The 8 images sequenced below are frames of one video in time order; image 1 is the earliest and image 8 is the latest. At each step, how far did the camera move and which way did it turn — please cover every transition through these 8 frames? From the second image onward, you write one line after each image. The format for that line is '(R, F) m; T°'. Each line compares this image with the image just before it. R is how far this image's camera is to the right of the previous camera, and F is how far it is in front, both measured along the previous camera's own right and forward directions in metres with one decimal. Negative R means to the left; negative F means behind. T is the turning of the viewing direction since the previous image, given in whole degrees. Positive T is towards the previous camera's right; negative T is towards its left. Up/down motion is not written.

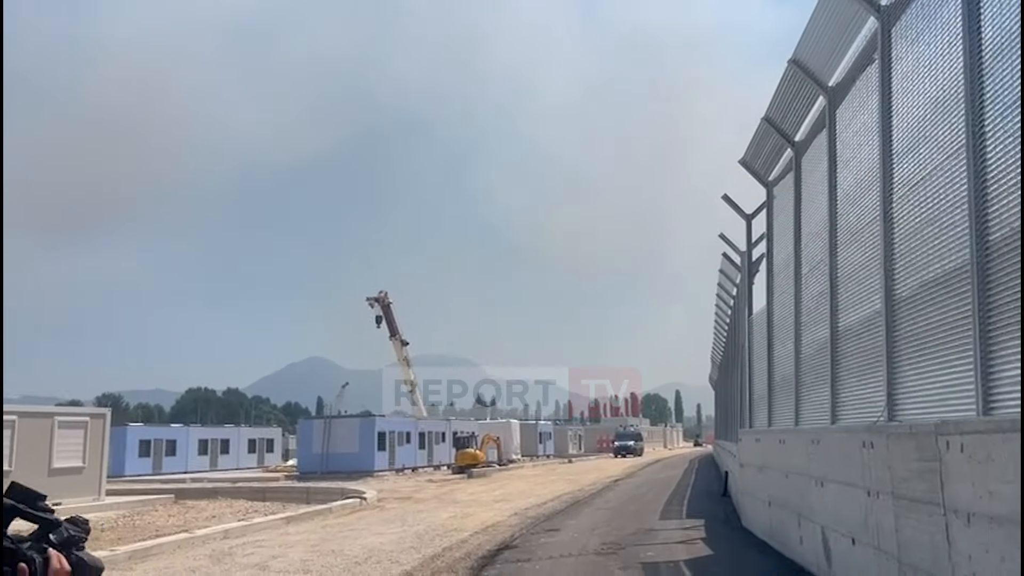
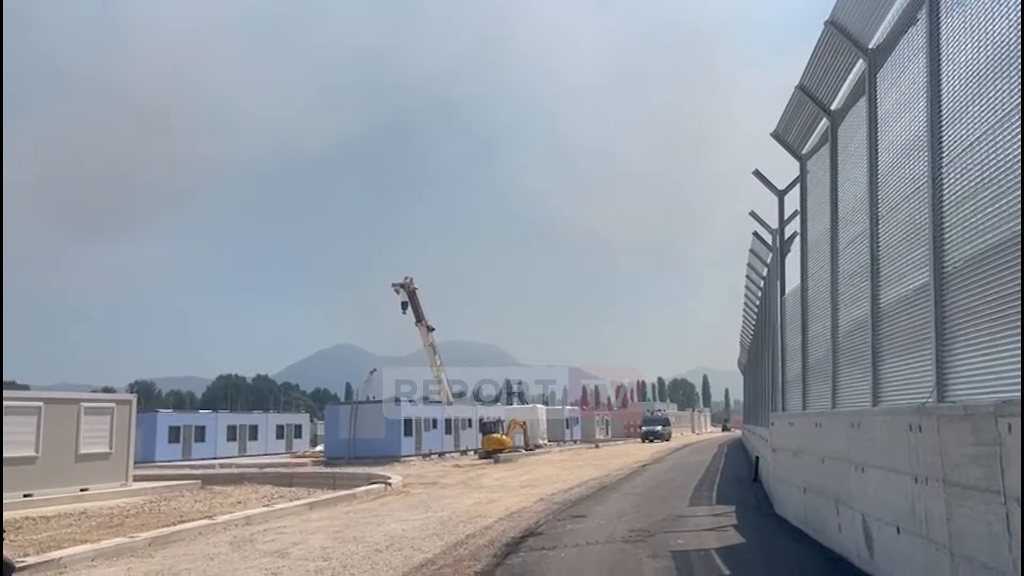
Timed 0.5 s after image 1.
(+0.1, +0.5) m; -2°
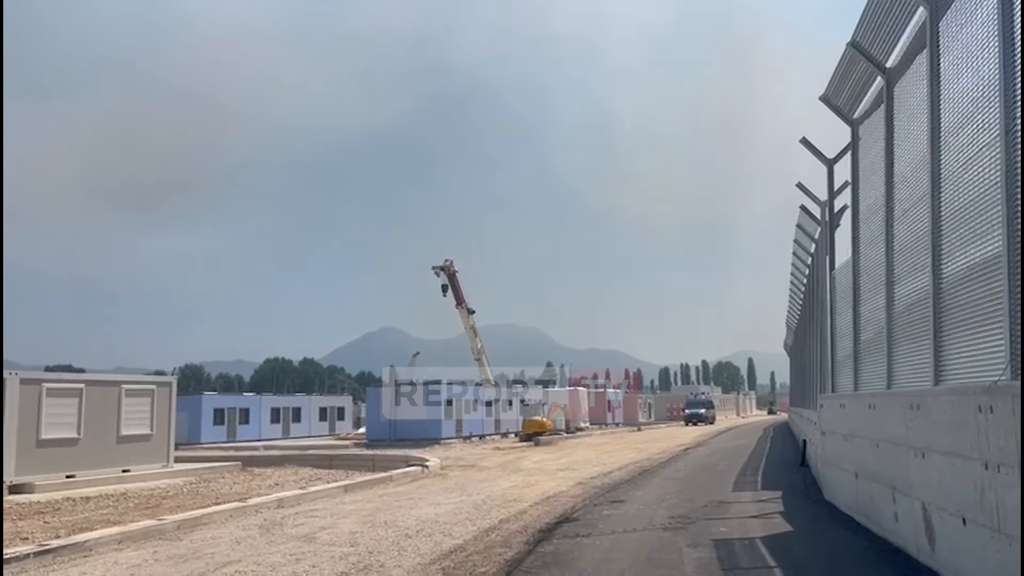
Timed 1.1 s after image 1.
(+0.2, +0.7) m; -3°
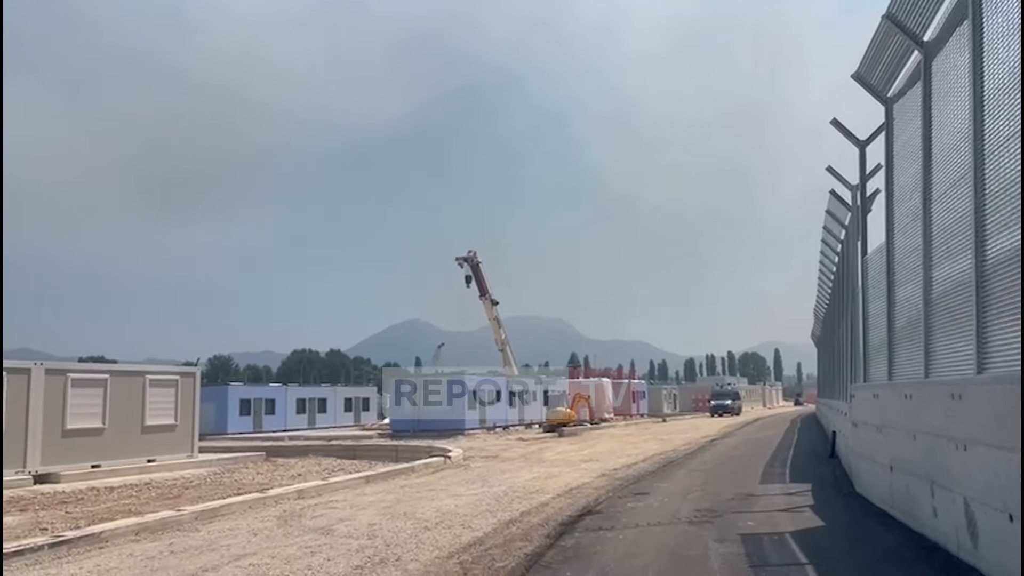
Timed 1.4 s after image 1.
(+0.1, +0.4) m; -2°
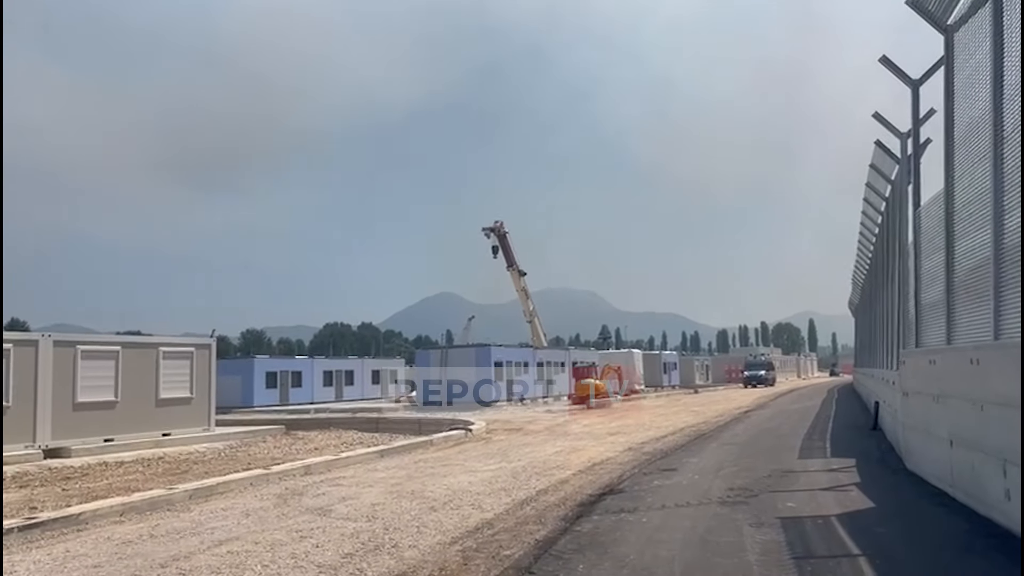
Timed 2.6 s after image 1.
(+0.3, +1.4) m; -2°
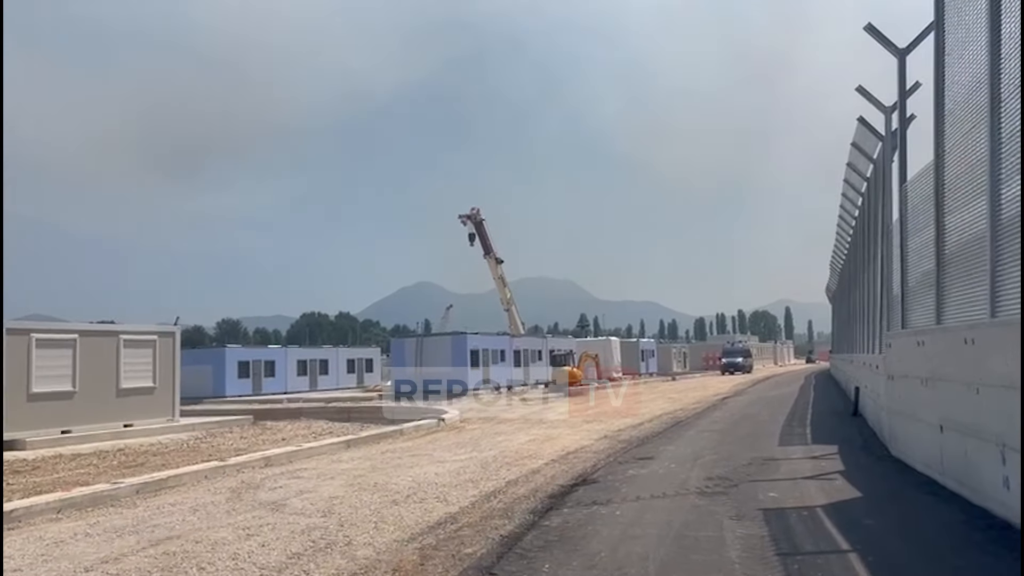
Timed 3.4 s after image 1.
(+0.2, +0.8) m; +1°
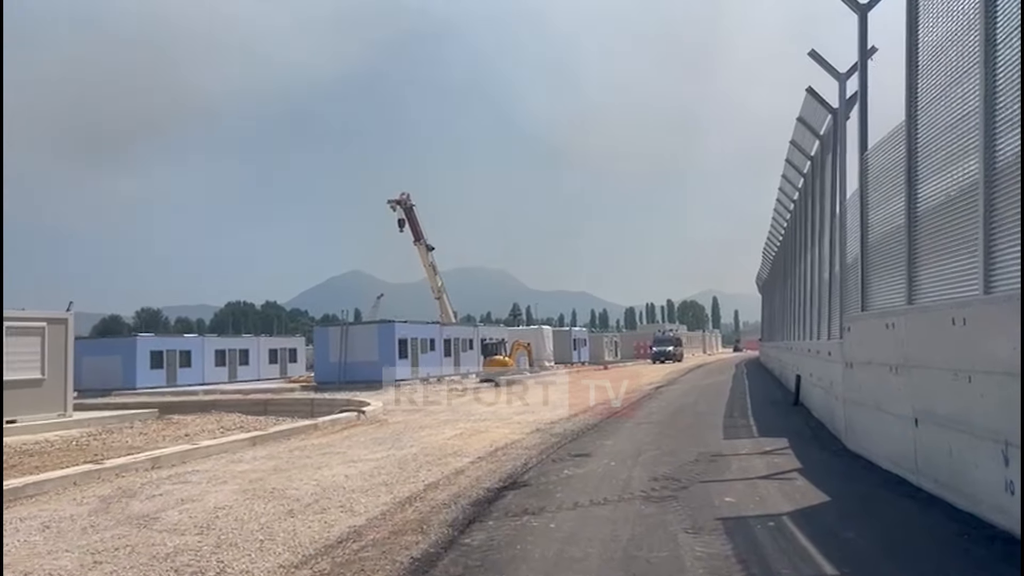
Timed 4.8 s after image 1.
(+0.2, +1.7) m; +5°
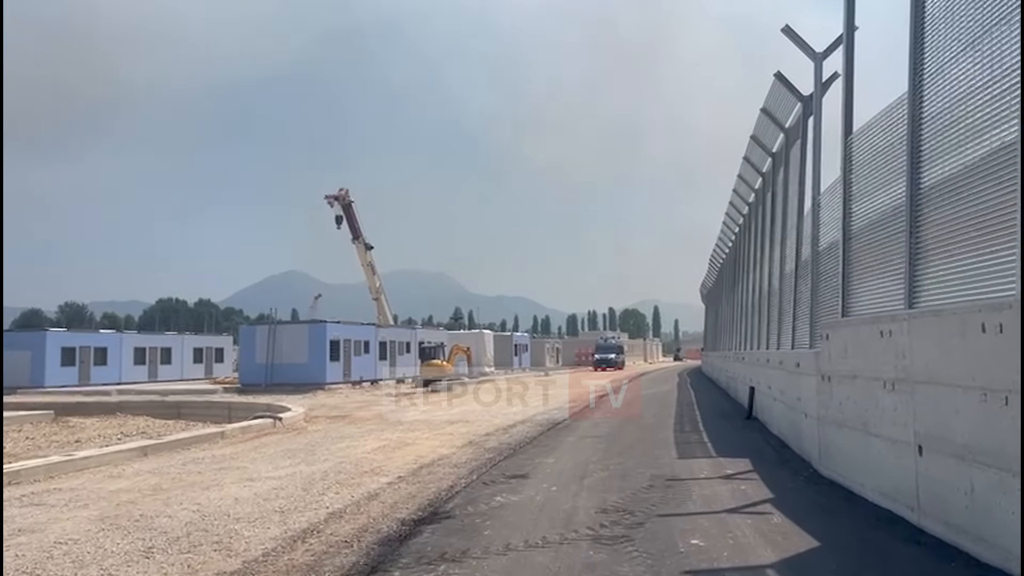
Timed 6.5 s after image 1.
(+0.2, +2.0) m; +4°
